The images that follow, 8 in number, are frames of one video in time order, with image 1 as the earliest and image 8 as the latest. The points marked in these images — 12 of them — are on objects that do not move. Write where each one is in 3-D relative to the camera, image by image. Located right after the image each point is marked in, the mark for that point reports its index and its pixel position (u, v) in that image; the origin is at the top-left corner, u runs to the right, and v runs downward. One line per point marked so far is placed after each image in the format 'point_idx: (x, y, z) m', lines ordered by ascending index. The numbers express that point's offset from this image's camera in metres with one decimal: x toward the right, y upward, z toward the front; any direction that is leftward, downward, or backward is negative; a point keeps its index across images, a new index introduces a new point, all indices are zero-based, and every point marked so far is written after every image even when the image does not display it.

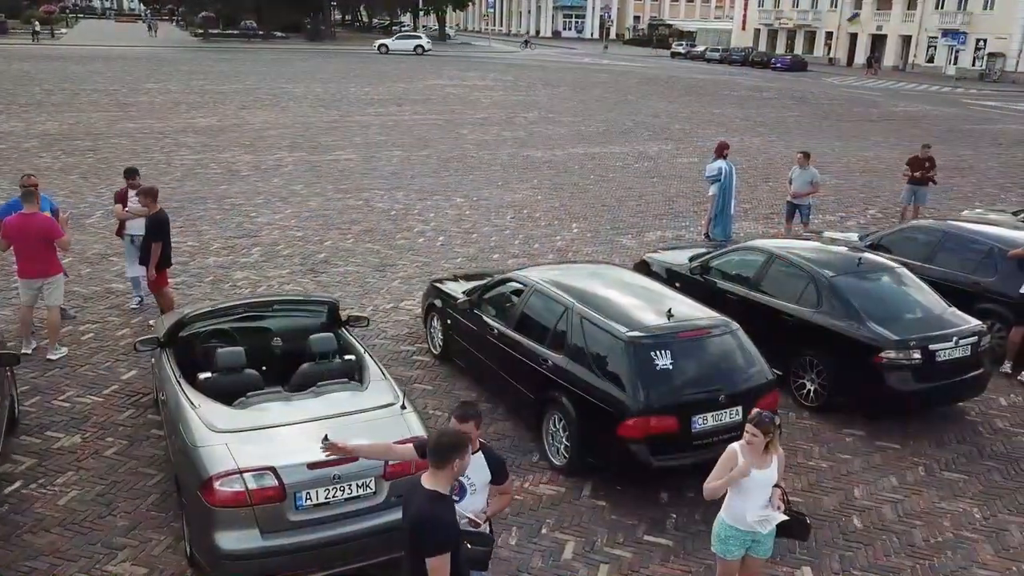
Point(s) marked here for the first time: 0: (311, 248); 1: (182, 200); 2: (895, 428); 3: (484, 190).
0: (-3.0, +0.6, +12.7) m
1: (-5.8, +1.6, +15.3) m
2: (+3.5, -1.3, +8.0) m
3: (-0.7, +2.0, +17.5) m
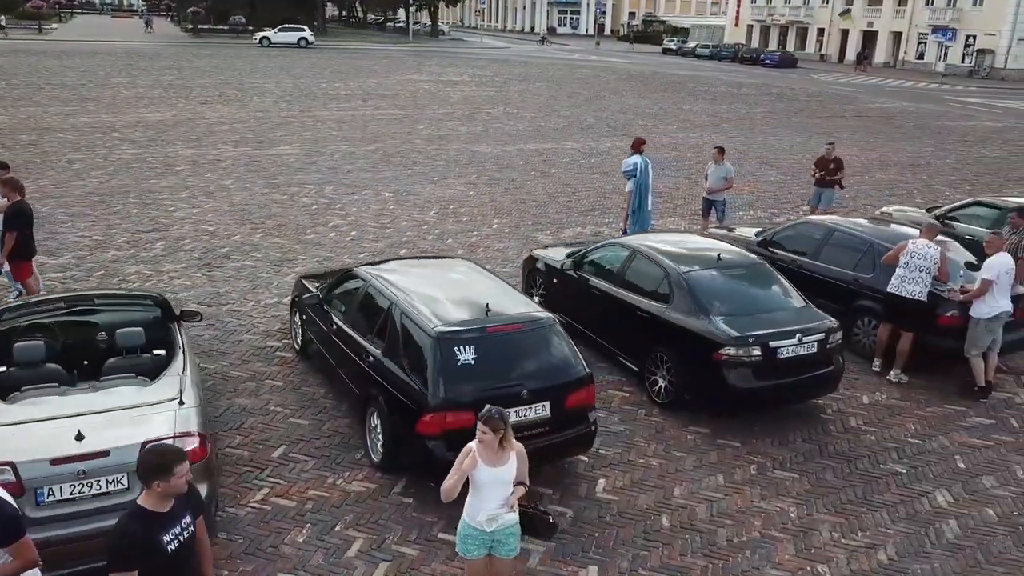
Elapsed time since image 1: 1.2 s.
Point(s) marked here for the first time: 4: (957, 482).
0: (-4.4, +0.7, +12.7) m
1: (-7.2, +1.6, +15.3) m
2: (+2.1, -1.3, +7.9) m
3: (-2.0, +2.1, +17.4) m
4: (+3.6, -1.6, +7.1) m
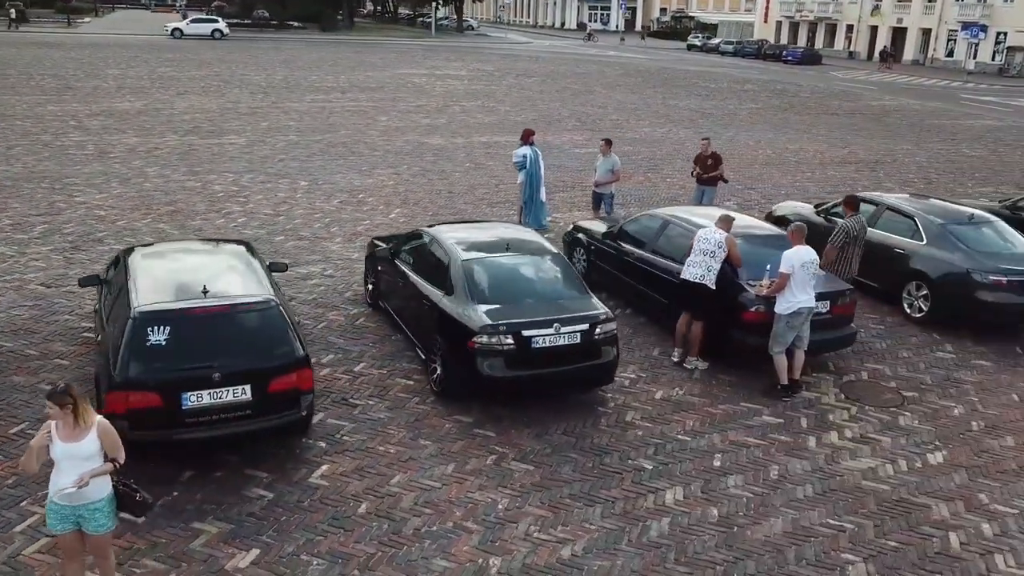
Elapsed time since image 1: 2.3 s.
0: (-6.2, +1.0, +12.9) m
1: (-8.8, +2.0, +15.6) m
2: (-0.1, -1.2, +7.7) m
3: (-3.6, +2.3, +17.5) m
4: (+1.5, -1.5, +6.9) m
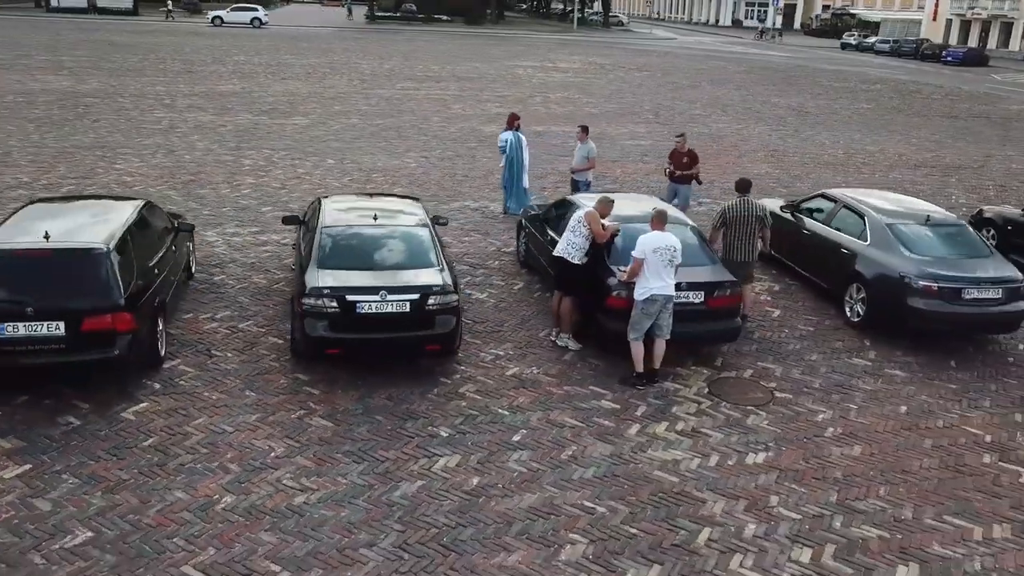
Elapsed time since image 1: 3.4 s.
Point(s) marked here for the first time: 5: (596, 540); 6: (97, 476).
0: (-6.6, +1.6, +14.2) m
1: (-8.6, +2.8, +17.4) m
2: (-1.6, -0.8, +8.1) m
3: (-3.0, +2.8, +18.2) m
4: (-0.3, -1.3, +7.0) m
5: (+0.6, -1.7, +6.0) m
6: (-3.0, -1.4, +6.3) m
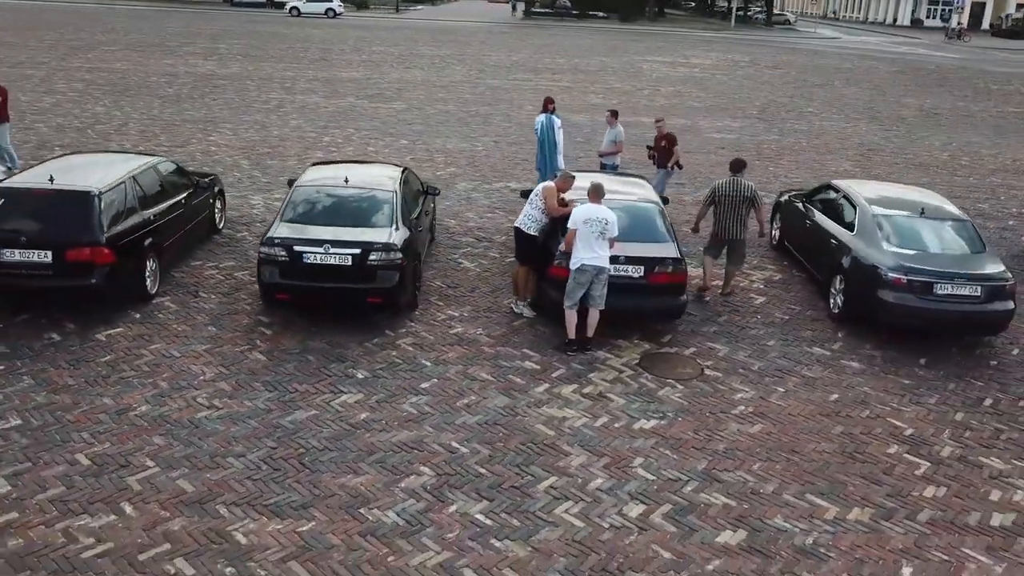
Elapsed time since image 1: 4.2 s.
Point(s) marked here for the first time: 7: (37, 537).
0: (-5.8, +2.4, +15.8) m
1: (-7.1, +3.7, +19.3) m
2: (-2.2, -0.4, +8.9) m
3: (-1.5, +3.3, +19.1) m
4: (-1.1, -0.9, +7.6) m
5: (-0.5, -1.4, +6.4) m
6: (-4.0, -0.8, +7.4) m
7: (-3.0, -1.6, +5.5) m
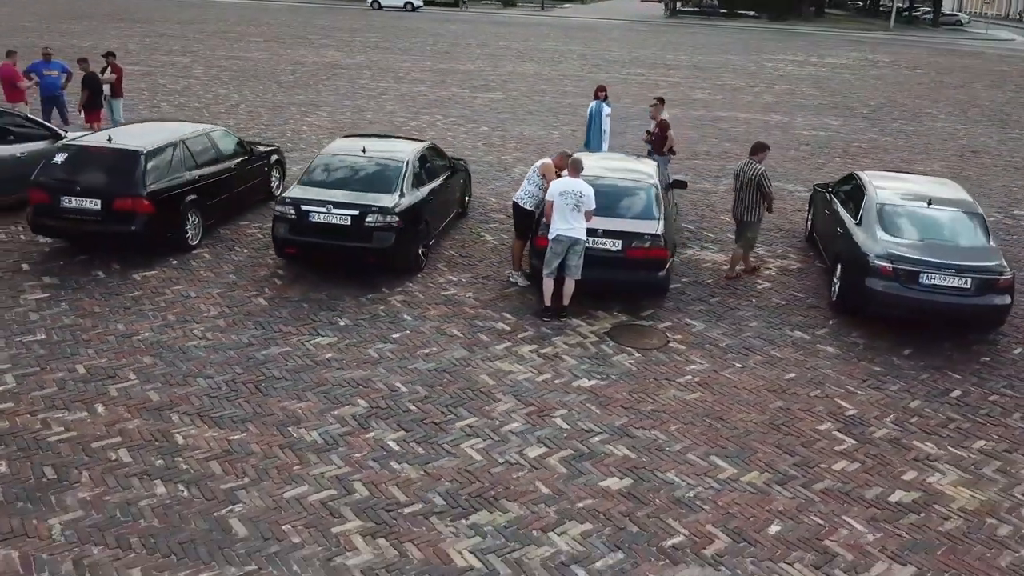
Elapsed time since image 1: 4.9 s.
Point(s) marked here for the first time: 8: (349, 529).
0: (-4.5, +3.1, +17.2) m
1: (-5.2, +4.4, +20.9) m
2: (-2.3, +0.1, +9.8) m
3: (+0.3, +3.7, +19.8) m
4: (-1.5, -0.5, +8.3) m
5: (-1.1, -1.0, +7.1) m
6: (-4.3, -0.2, +8.7) m
7: (-3.7, -1.0, +6.6) m
8: (-1.1, -1.6, +5.6) m
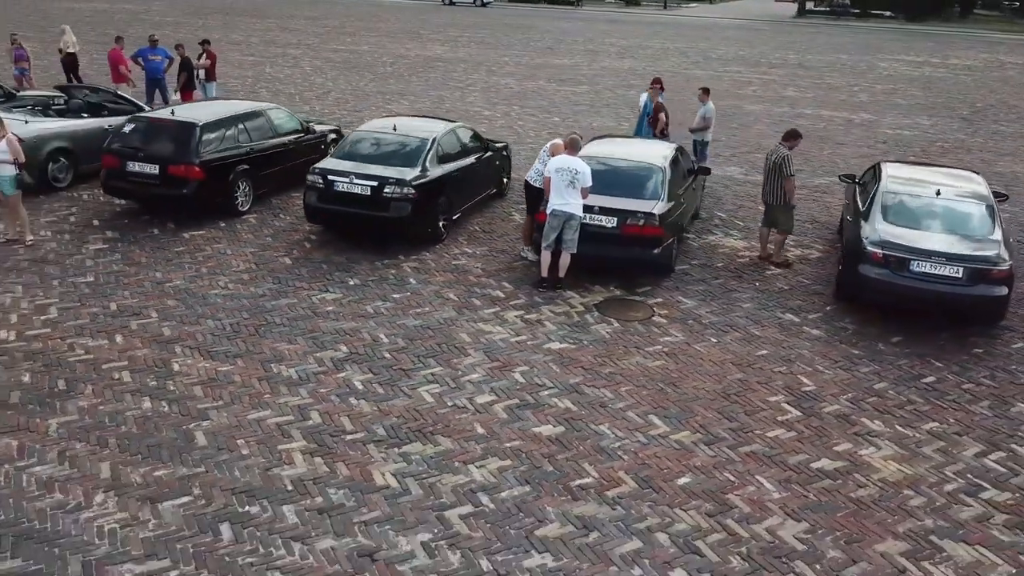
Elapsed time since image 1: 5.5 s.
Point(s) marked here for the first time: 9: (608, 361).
0: (-3.2, +3.6, +18.3) m
1: (-3.2, +5.0, +22.0) m
2: (-2.2, +0.6, +10.7) m
3: (+2.0, +4.0, +20.2) m
4: (-1.6, -0.1, +9.1) m
5: (-1.5, -0.6, +7.9) m
6: (-4.4, +0.4, +9.9) m
7: (-4.1, -0.5, +7.7) m
8: (-1.6, -1.2, +6.3) m
9: (+0.9, -0.7, +8.0) m
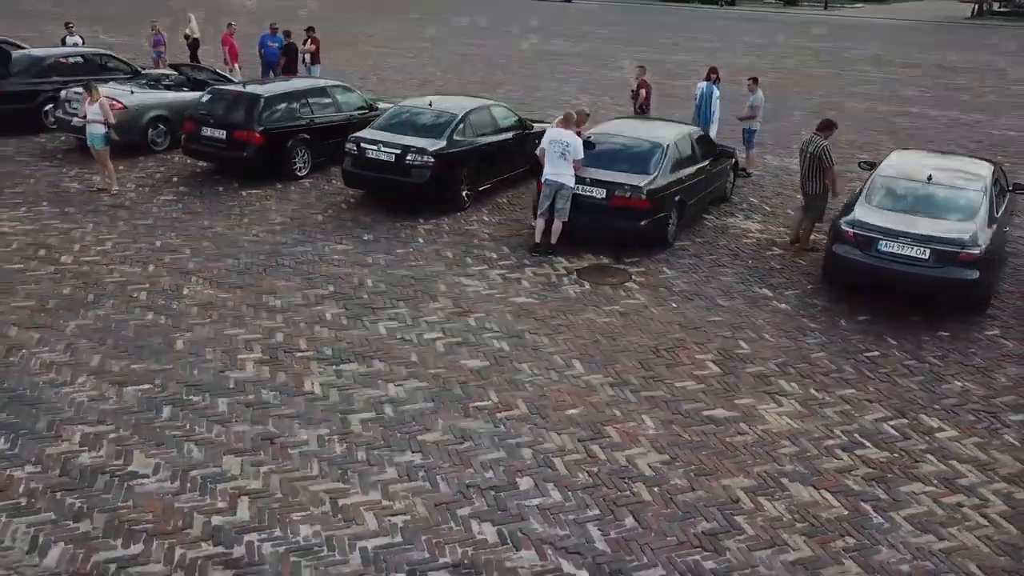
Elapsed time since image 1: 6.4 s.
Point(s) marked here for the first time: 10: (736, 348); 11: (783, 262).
0: (-1.4, +4.2, +19.5) m
1: (-0.7, +5.5, +23.2) m
2: (-1.9, +1.1, +11.8) m
3: (+4.0, +4.2, +20.4) m
4: (-1.7, +0.5, +10.2) m
5: (-1.8, 0.0, +8.9) m
6: (-4.2, +1.1, +11.4) m
7: (-4.4, +0.2, +9.2) m
8: (-2.3, -0.6, +7.5) m
9: (+0.5, -0.3, +8.6) m
10: (+2.1, -0.6, +8.0) m
11: (+3.3, +0.3, +10.4) m
